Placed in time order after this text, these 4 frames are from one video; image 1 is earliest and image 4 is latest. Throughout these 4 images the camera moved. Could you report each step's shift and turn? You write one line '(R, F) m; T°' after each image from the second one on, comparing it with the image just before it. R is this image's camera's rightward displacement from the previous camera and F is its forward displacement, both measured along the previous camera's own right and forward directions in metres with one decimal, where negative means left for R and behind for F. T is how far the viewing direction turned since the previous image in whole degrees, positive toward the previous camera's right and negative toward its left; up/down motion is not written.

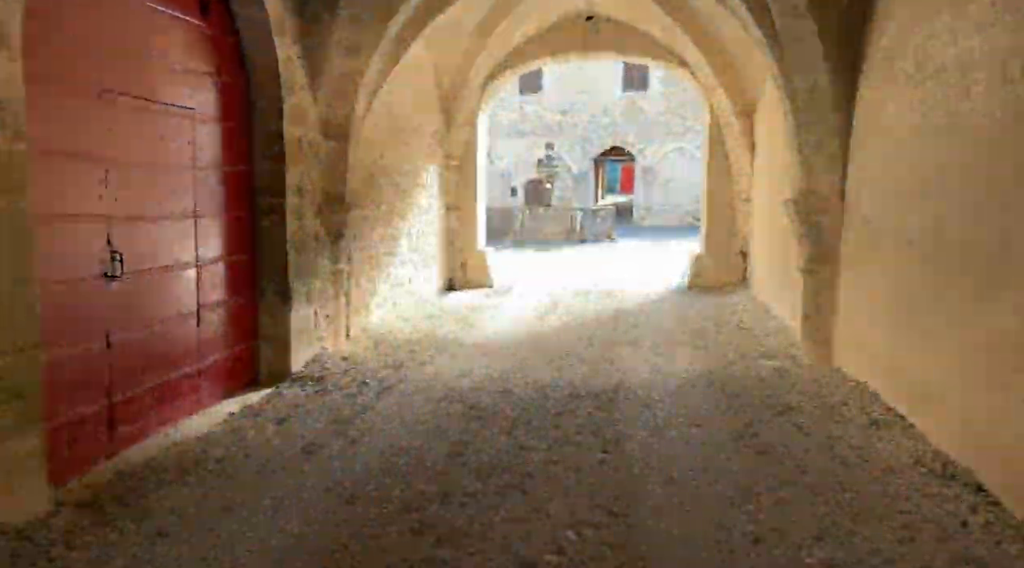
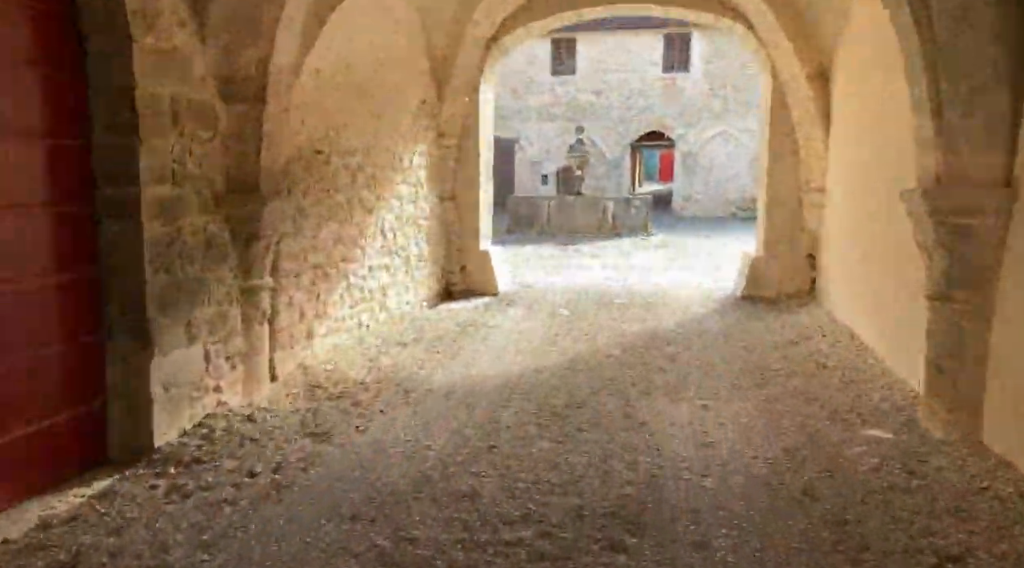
(+0.4, +2.3) m; -3°
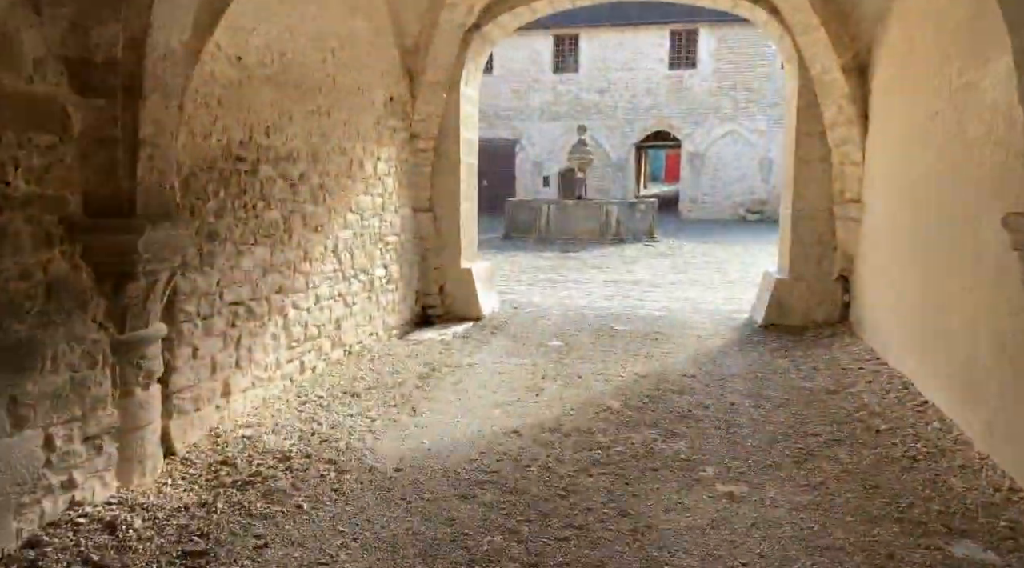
(+0.2, +1.4) m; 0°
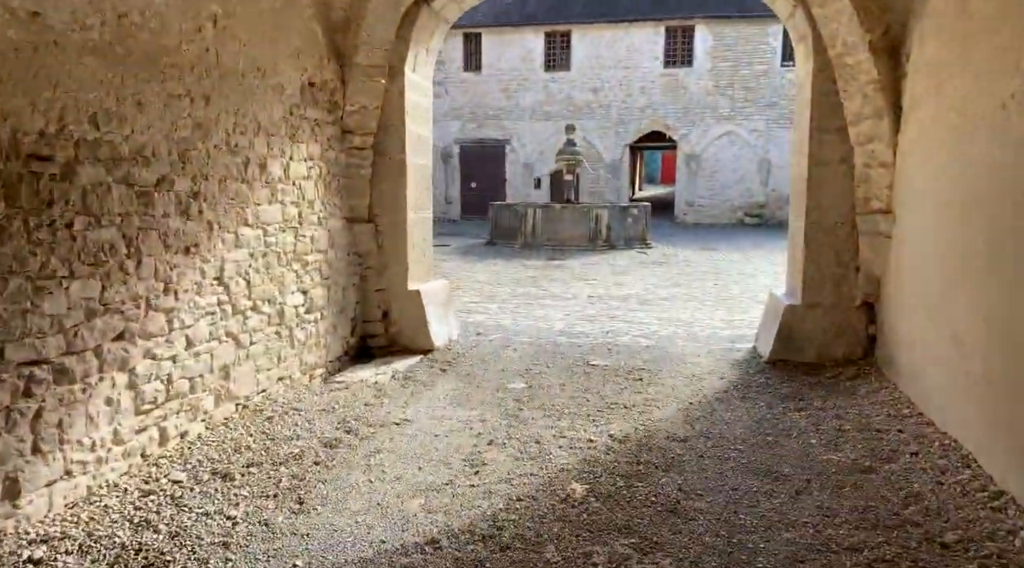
(+0.4, +1.5) m; 0°
